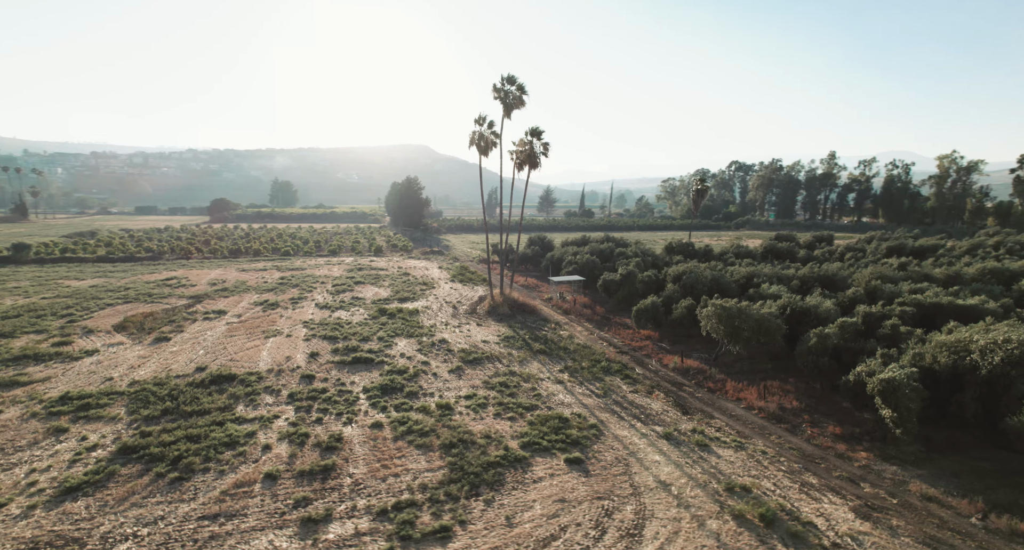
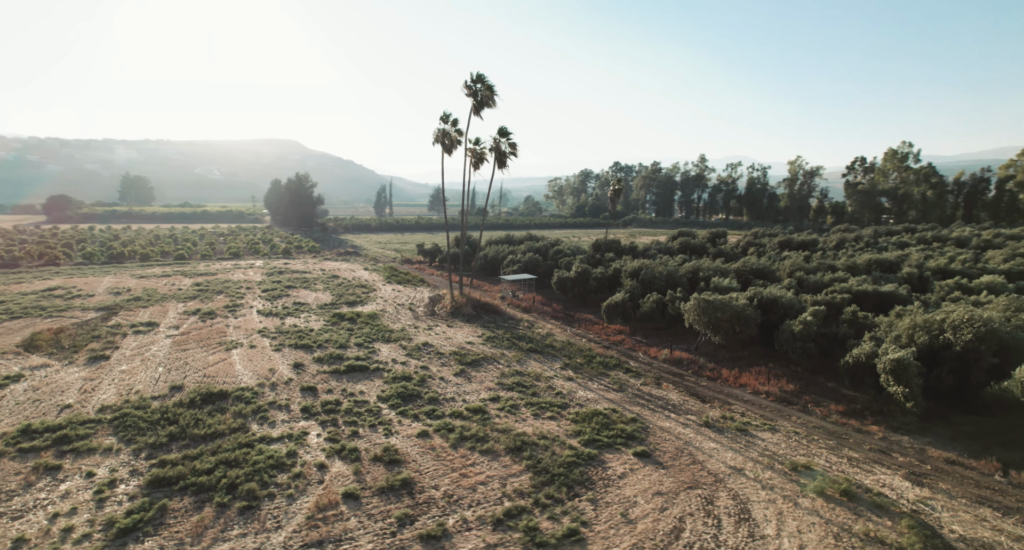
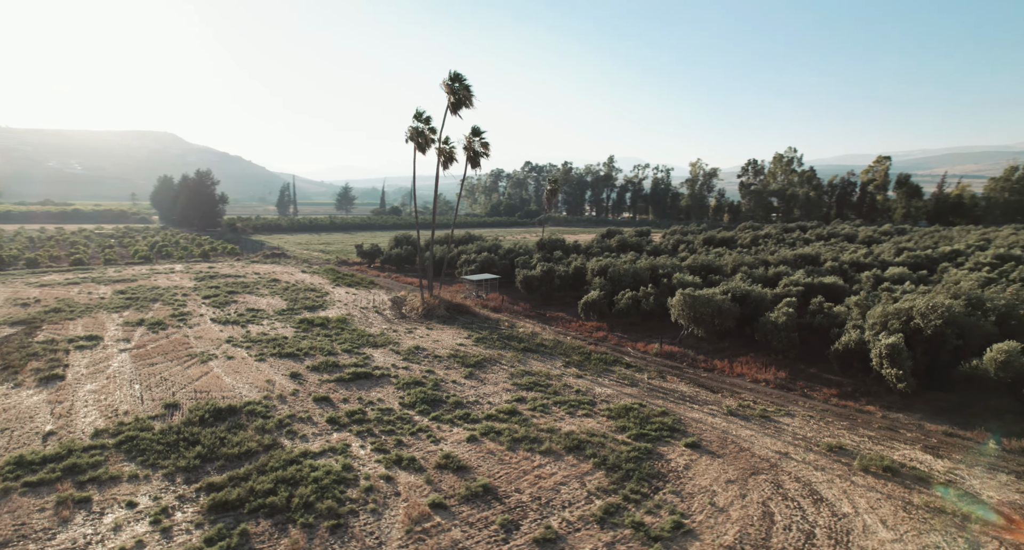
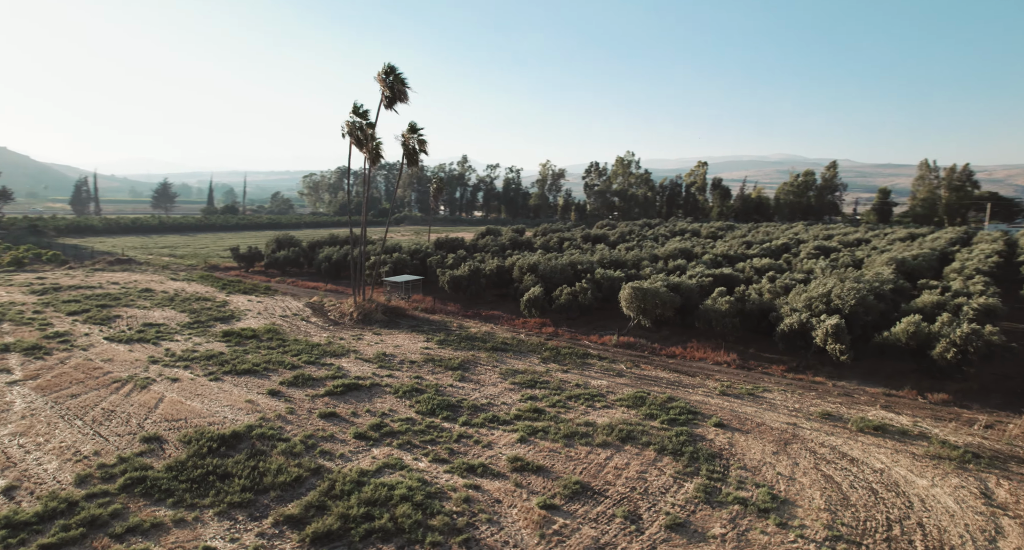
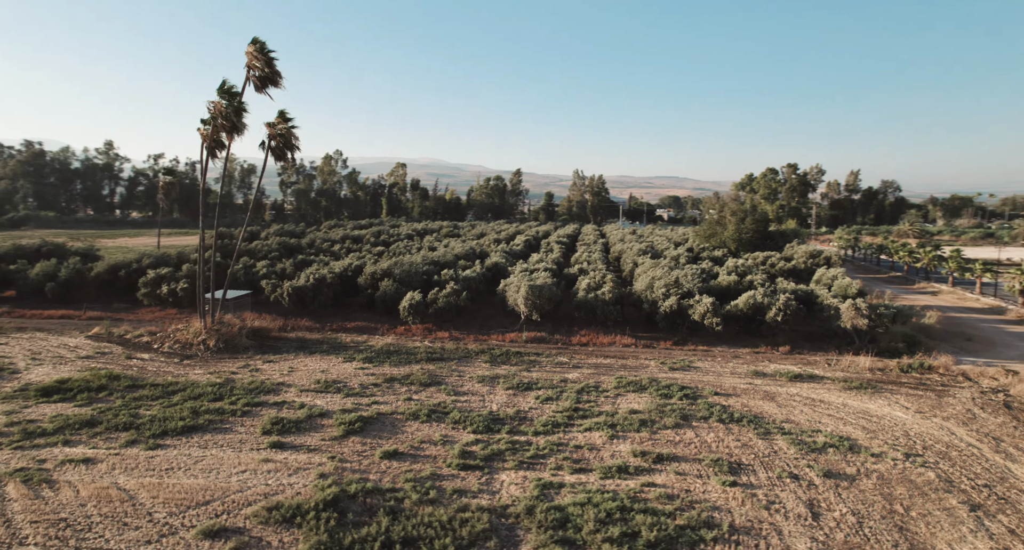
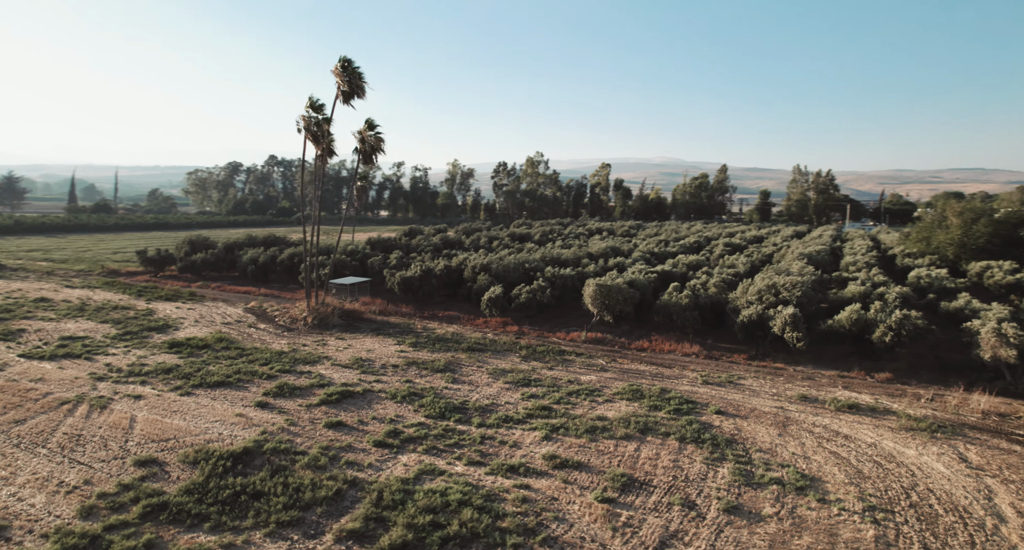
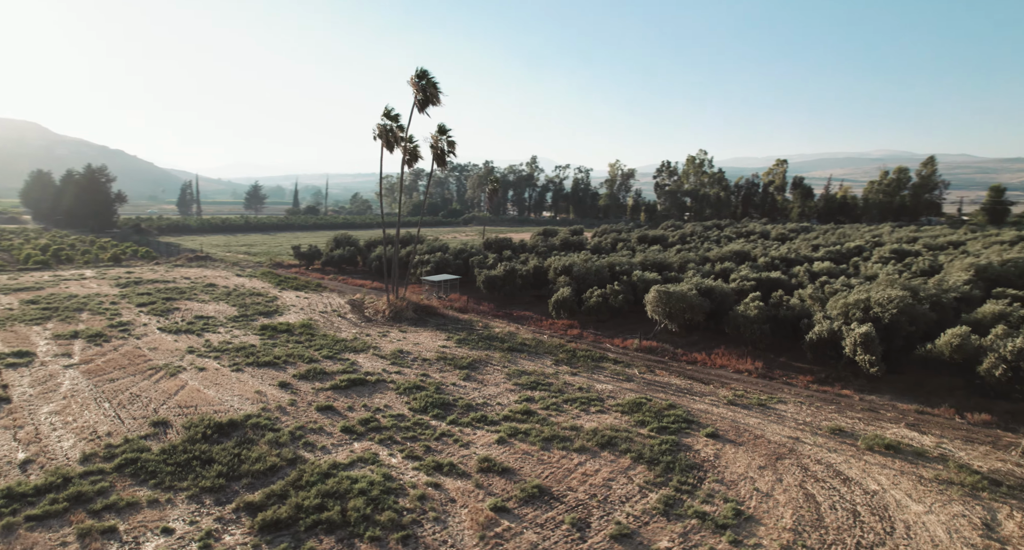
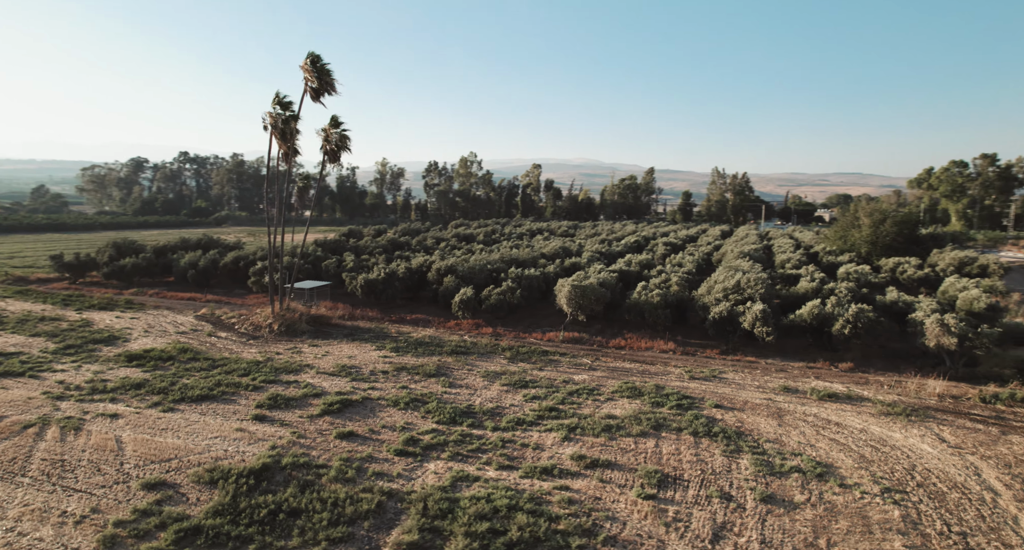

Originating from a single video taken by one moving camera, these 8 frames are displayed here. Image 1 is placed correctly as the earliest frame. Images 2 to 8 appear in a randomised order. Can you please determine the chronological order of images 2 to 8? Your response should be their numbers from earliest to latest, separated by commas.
2, 3, 7, 4, 6, 8, 5
